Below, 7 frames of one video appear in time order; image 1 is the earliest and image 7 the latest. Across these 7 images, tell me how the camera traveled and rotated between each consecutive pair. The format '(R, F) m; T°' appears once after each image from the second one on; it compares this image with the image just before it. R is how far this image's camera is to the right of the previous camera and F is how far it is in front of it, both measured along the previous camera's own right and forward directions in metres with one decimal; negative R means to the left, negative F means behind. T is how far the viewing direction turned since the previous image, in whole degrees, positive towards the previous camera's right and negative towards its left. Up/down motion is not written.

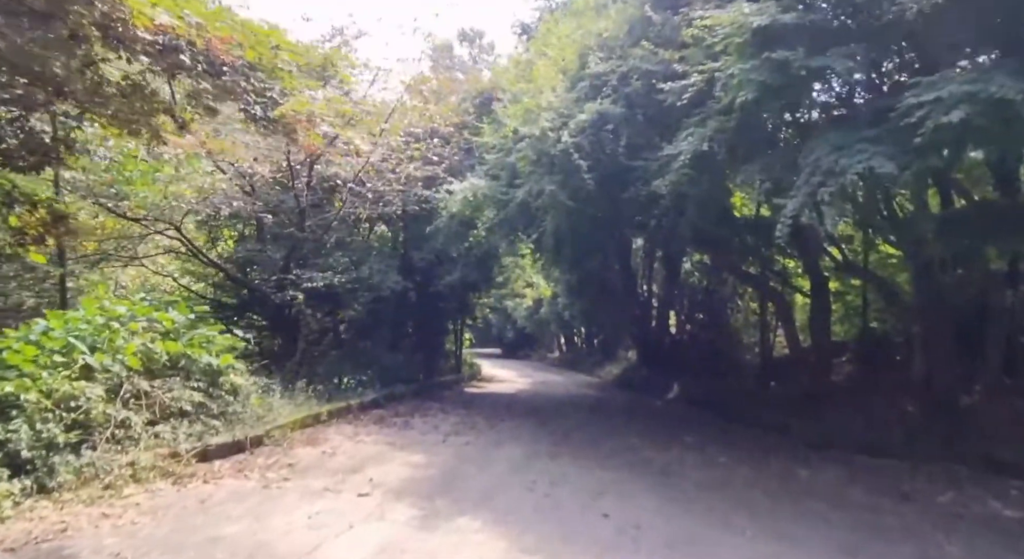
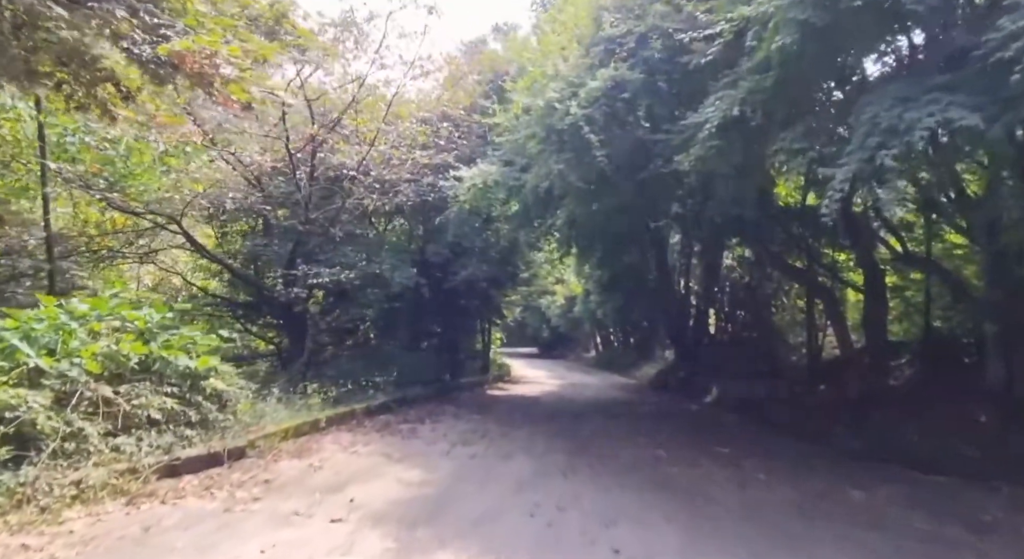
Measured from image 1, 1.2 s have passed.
(+0.4, +0.8) m; -4°
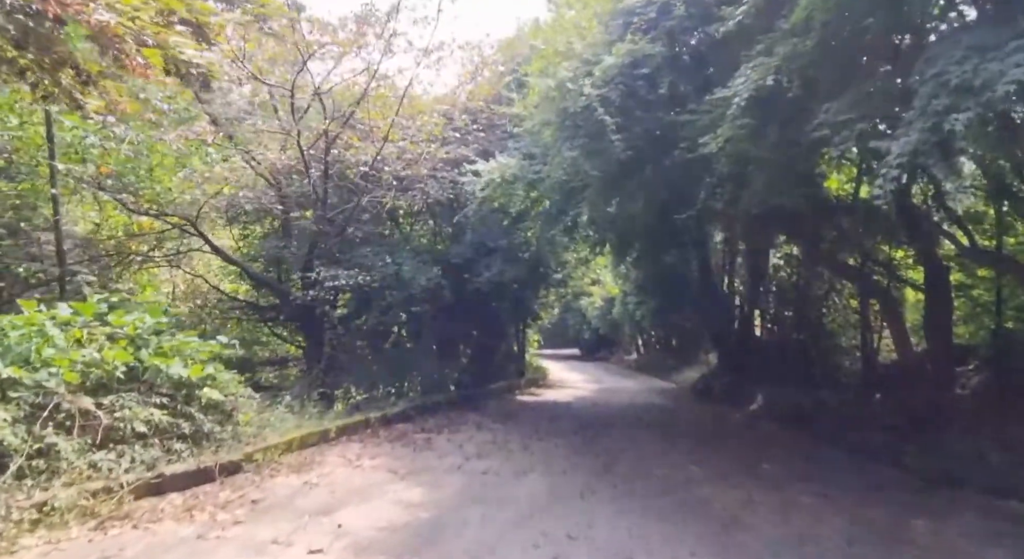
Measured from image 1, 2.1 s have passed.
(+0.3, +0.6) m; -4°
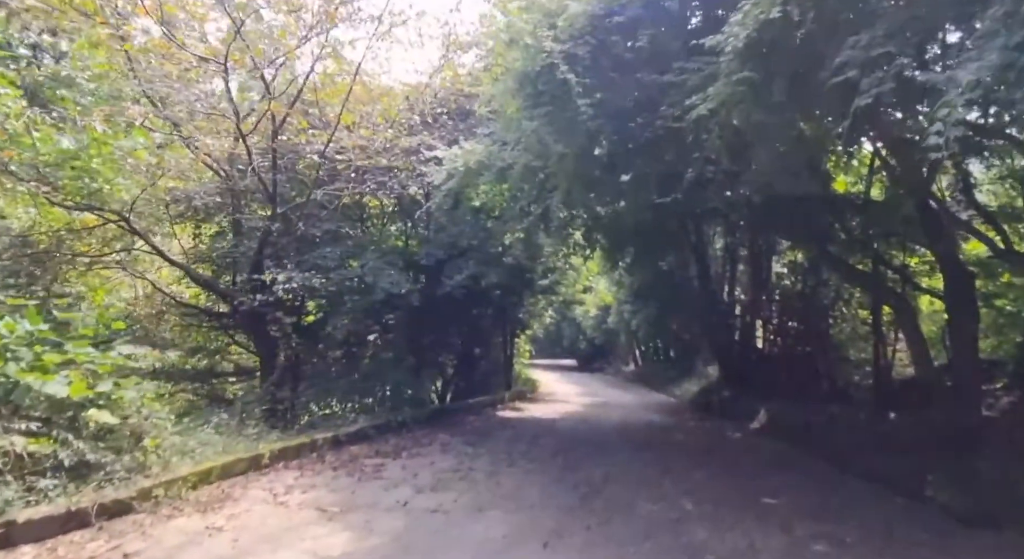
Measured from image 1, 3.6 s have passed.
(+0.4, +1.0) m; 0°
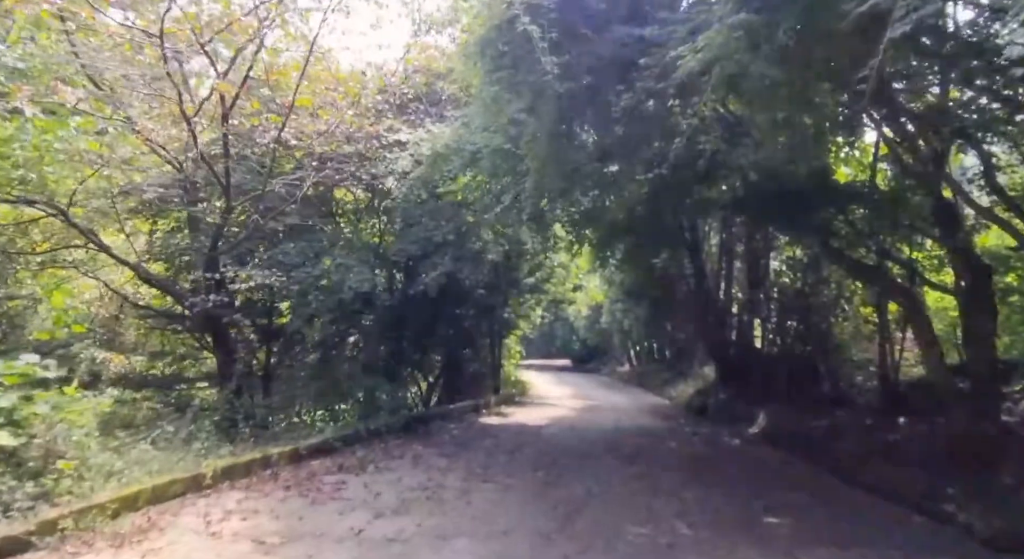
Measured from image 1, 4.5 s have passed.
(+0.3, +0.7) m; 0°
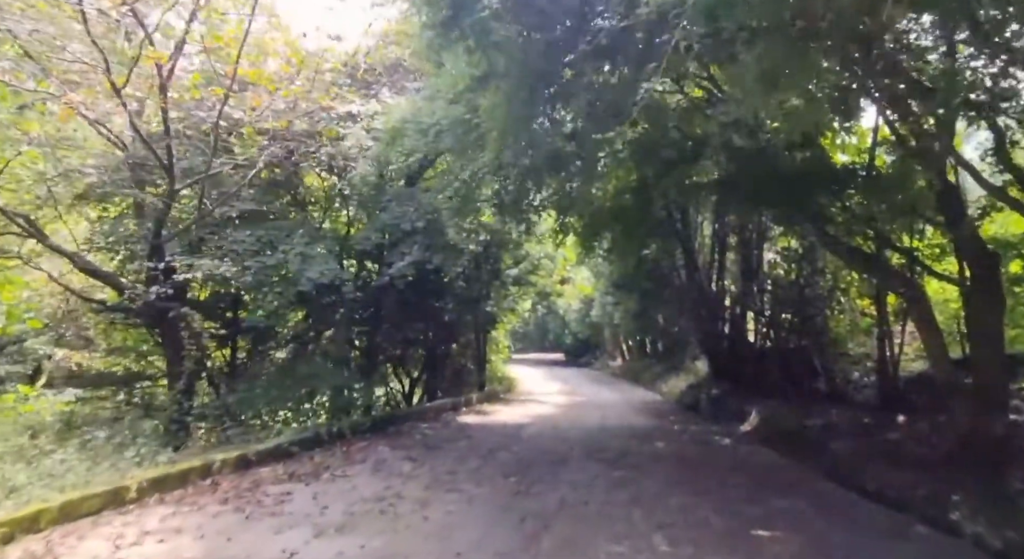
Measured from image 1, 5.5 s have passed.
(+0.3, +0.6) m; 0°
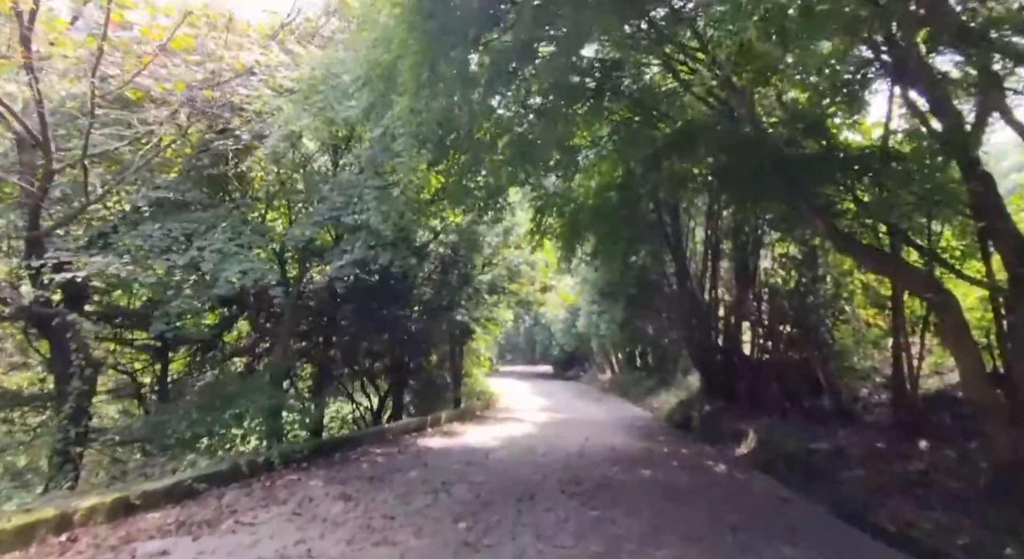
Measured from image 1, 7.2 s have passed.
(+0.4, +1.2) m; +1°
